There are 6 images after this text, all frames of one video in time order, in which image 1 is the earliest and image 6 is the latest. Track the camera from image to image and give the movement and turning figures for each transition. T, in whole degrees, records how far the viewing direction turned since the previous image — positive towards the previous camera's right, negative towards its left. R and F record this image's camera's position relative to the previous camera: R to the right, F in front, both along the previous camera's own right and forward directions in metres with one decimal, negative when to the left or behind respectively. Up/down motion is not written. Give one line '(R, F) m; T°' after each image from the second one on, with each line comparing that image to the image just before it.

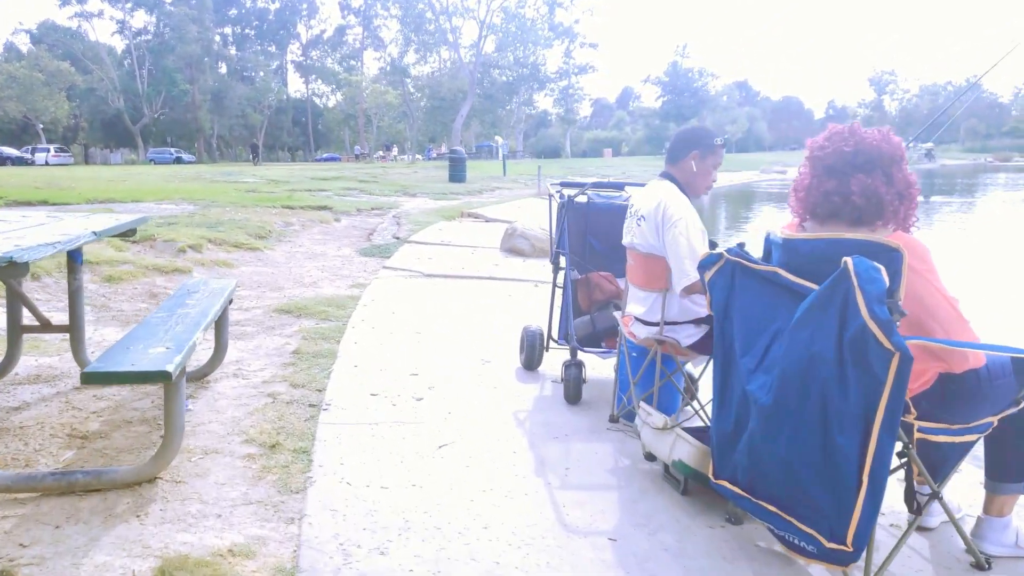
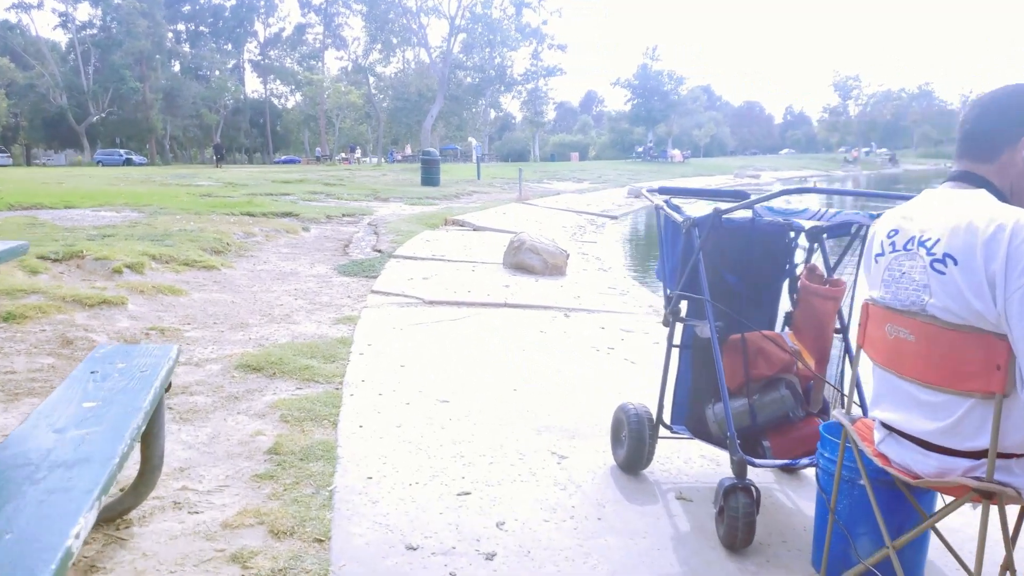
(-0.6, +1.7) m; +3°
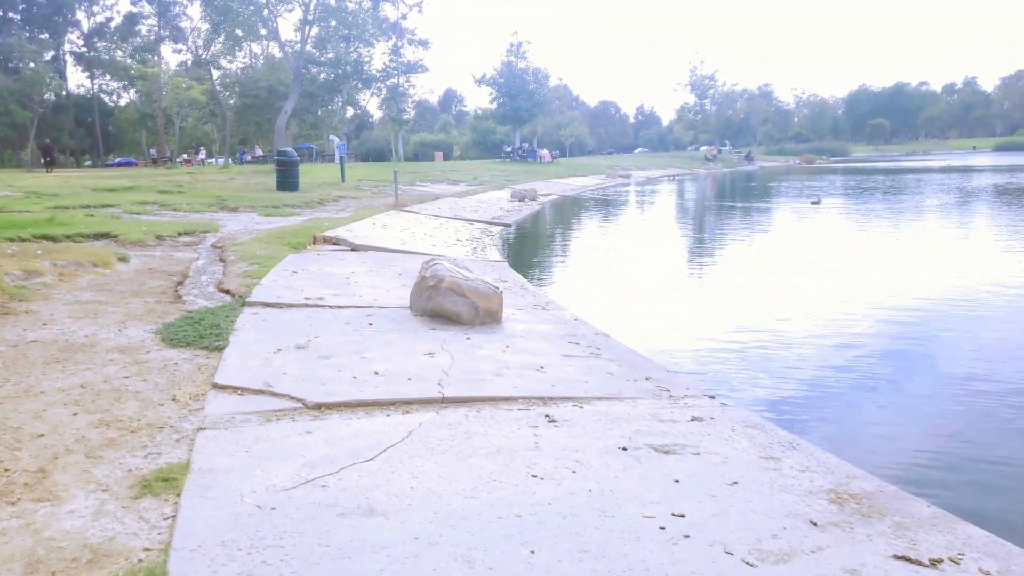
(-0.4, +2.8) m; +10°
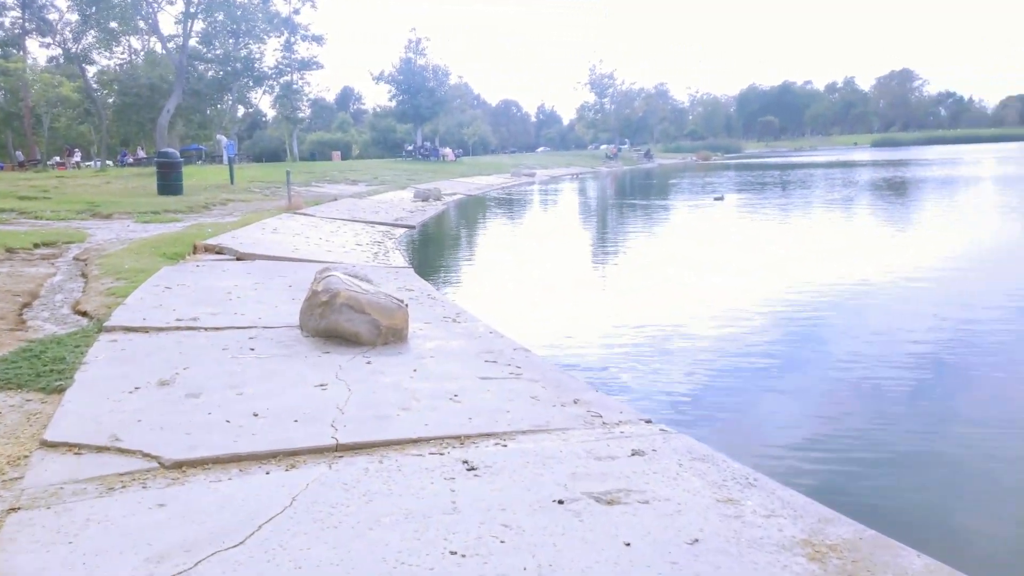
(0.0, +0.7) m; +7°
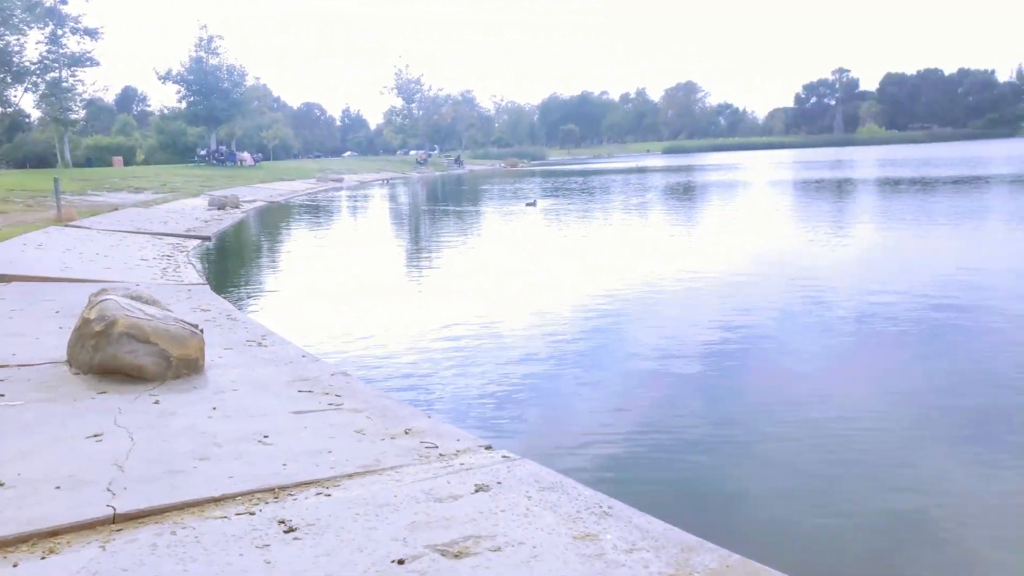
(0.0, +0.5) m; +14°
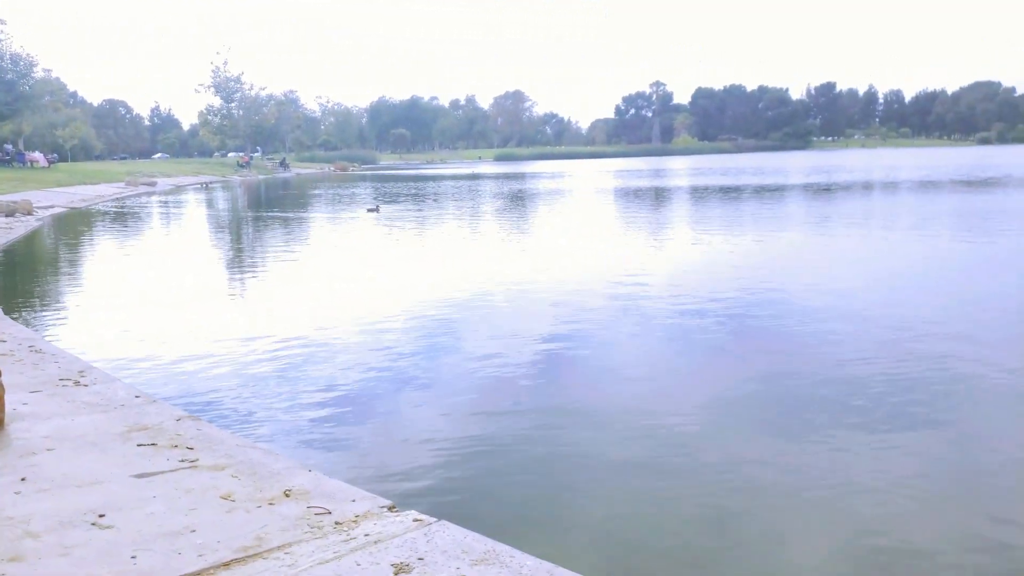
(-0.3, +0.6) m; +12°
